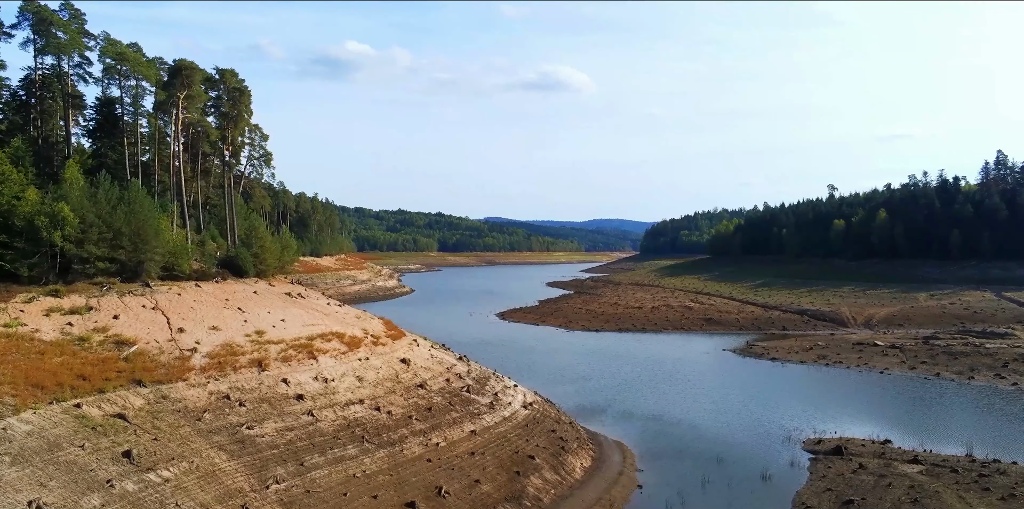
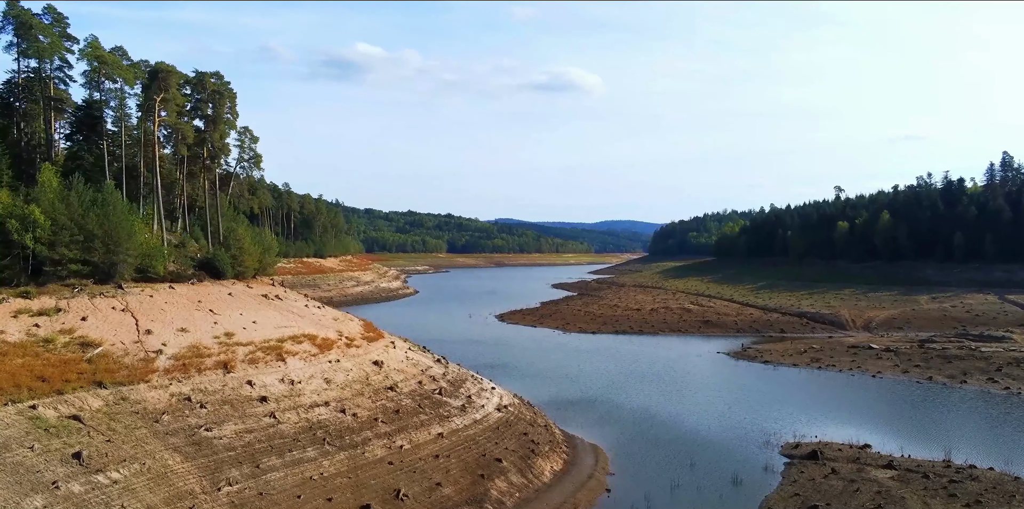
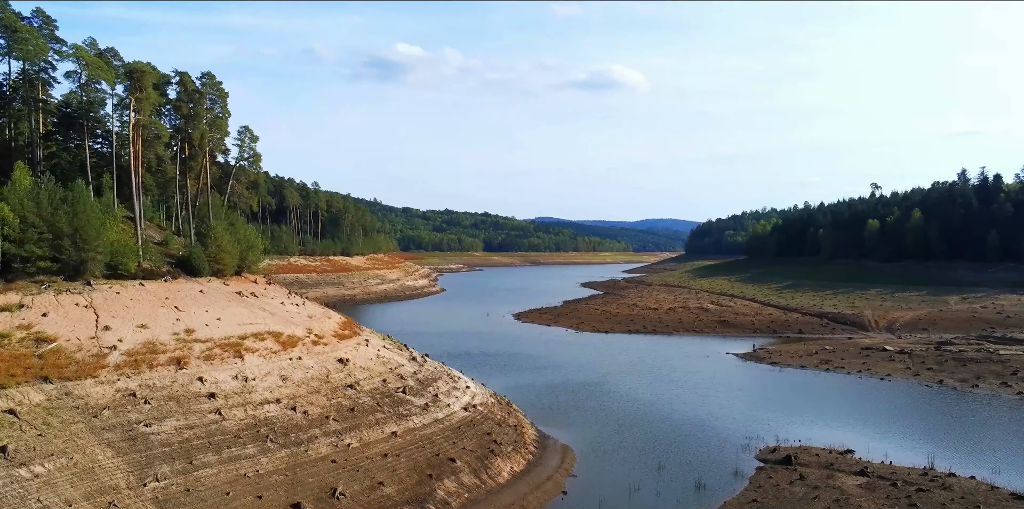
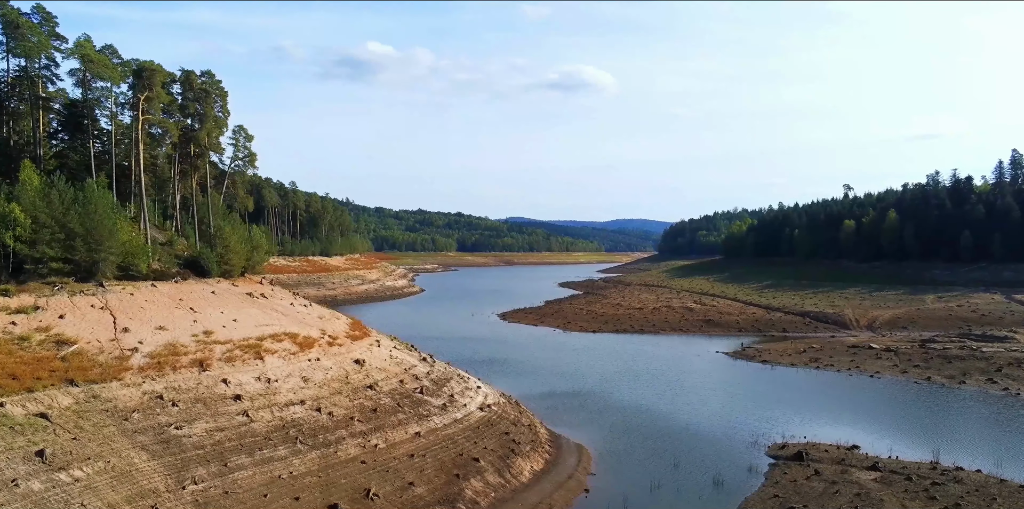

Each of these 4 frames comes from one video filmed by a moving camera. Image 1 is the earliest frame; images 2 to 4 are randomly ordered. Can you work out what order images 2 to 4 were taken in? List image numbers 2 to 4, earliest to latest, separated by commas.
2, 4, 3
